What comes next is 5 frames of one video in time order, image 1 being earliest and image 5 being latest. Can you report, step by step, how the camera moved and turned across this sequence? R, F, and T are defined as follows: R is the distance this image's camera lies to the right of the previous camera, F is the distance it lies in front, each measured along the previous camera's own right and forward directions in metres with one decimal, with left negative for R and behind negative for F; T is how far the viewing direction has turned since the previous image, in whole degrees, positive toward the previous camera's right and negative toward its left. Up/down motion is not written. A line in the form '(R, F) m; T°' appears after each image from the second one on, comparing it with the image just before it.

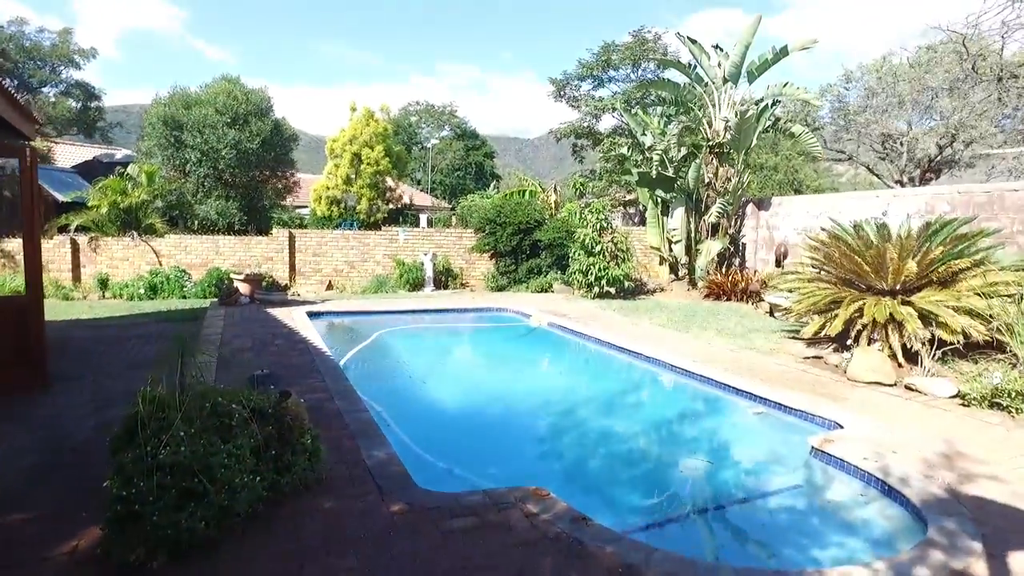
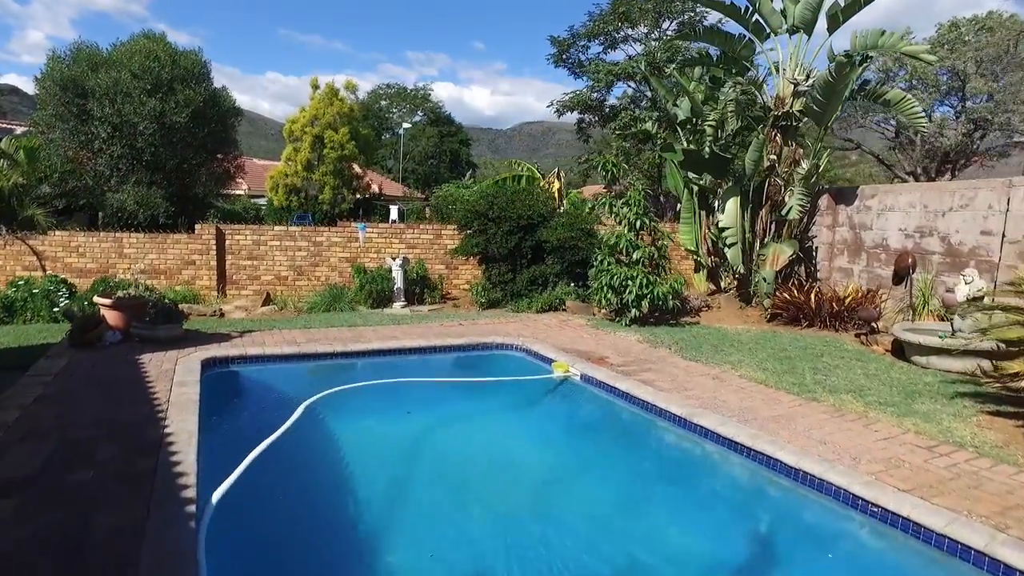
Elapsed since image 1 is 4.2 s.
(-0.4, +3.8) m; +2°
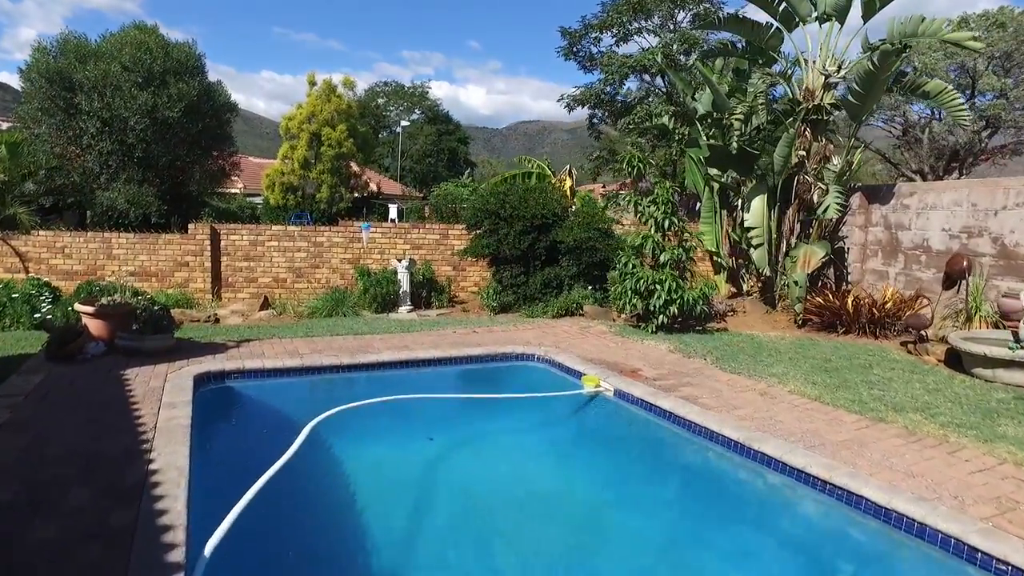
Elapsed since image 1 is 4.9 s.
(-0.3, +0.7) m; 0°
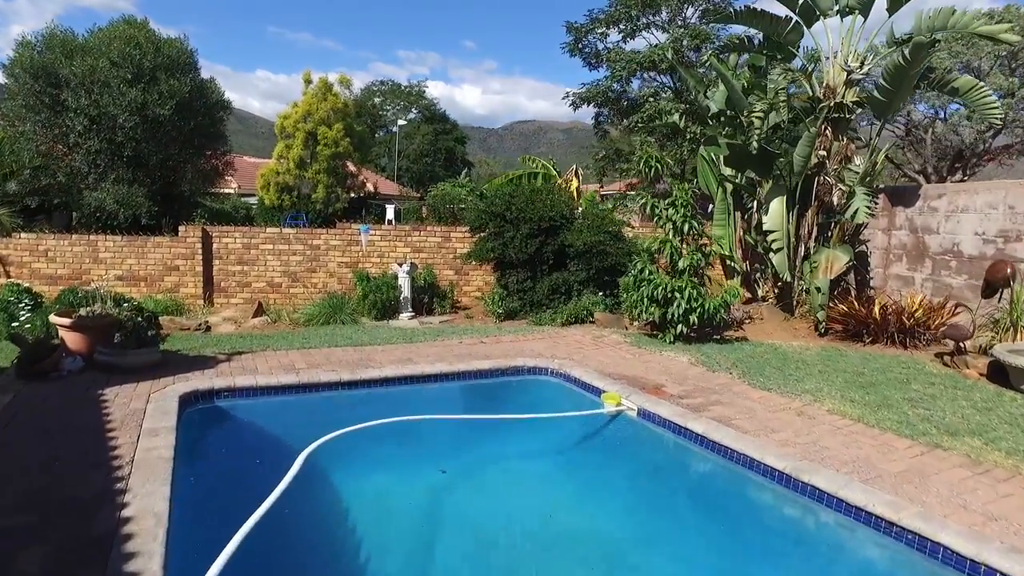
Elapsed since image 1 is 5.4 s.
(-0.2, +0.5) m; 0°
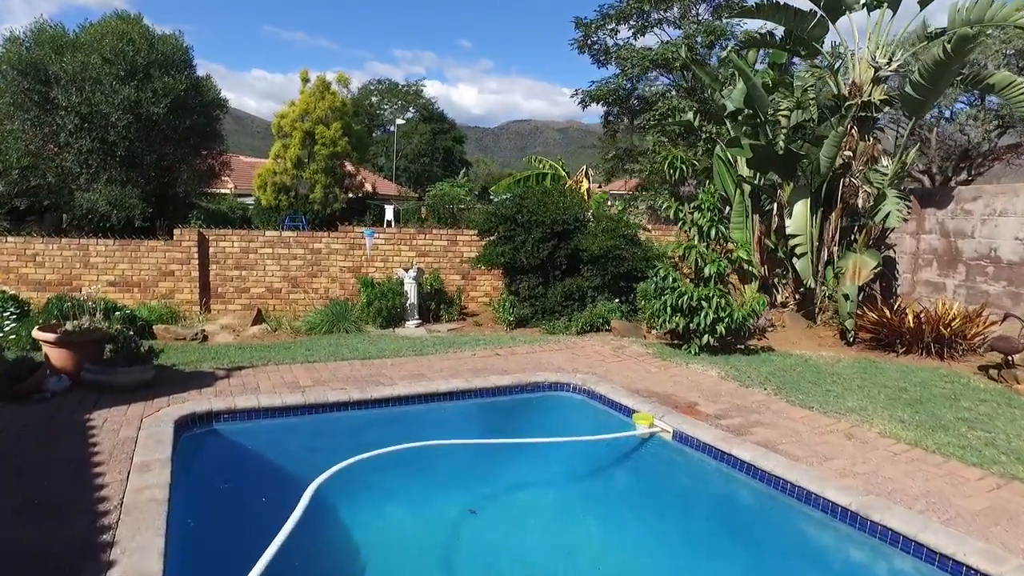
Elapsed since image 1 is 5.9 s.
(-0.2, +0.5) m; 0°
